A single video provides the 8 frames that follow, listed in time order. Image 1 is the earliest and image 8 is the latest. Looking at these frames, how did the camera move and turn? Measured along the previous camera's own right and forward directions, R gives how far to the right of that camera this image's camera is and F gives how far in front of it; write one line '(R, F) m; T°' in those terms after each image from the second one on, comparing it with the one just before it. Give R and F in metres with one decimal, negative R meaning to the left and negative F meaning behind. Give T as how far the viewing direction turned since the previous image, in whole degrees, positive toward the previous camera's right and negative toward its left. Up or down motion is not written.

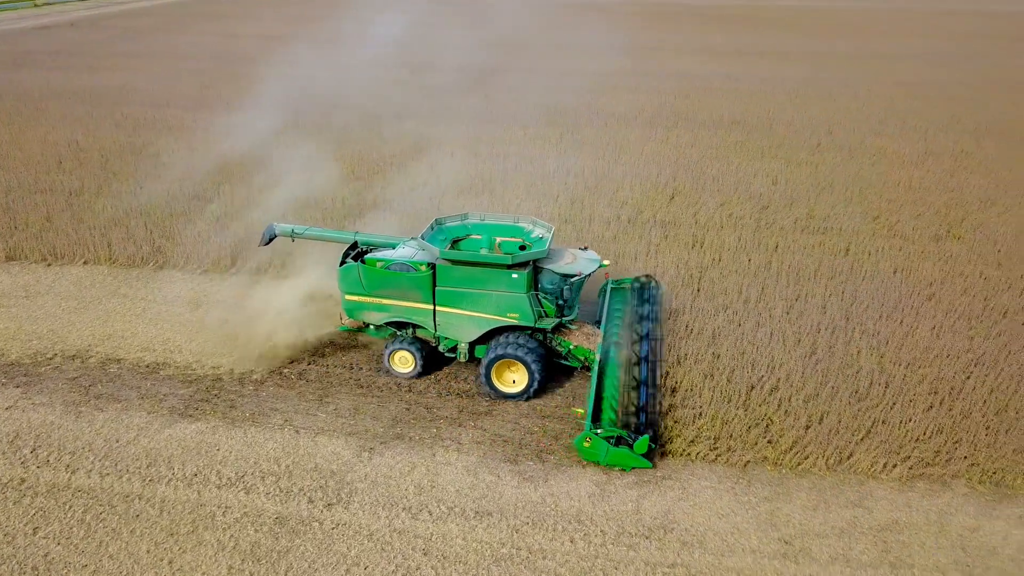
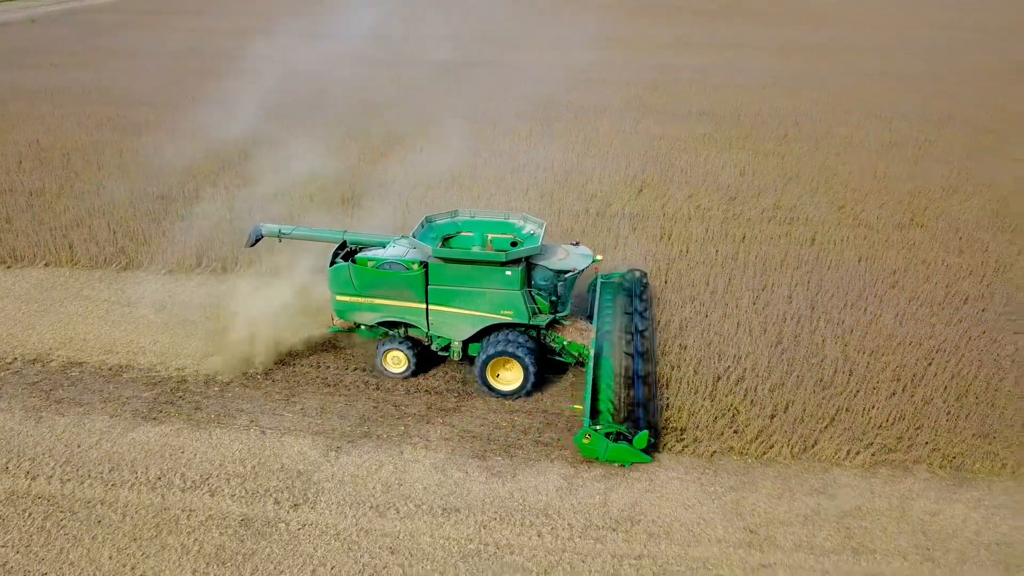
(+0.1, 0.0) m; +2°
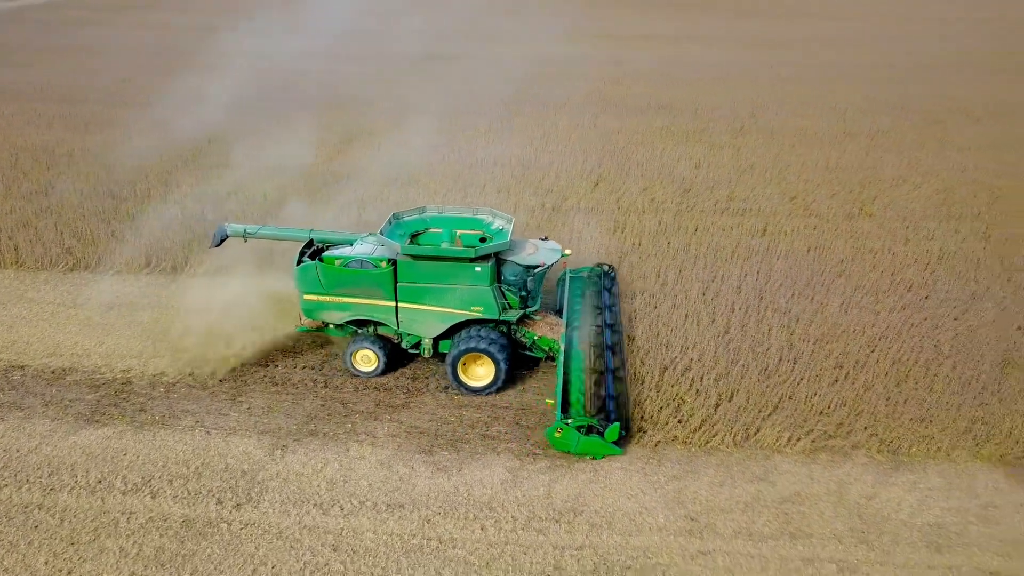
(+0.2, 0.0) m; +2°
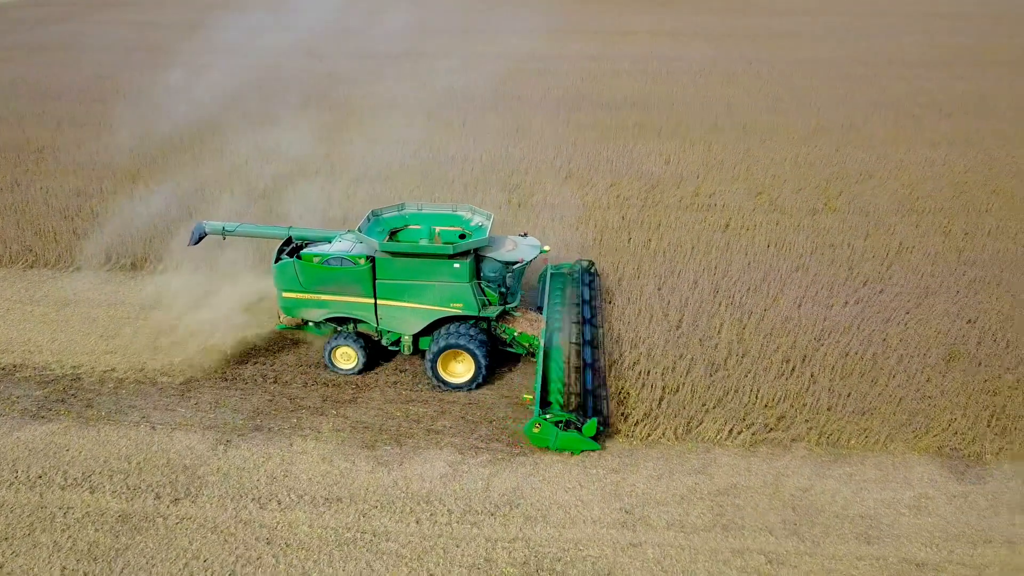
(+0.3, 0.0) m; 0°
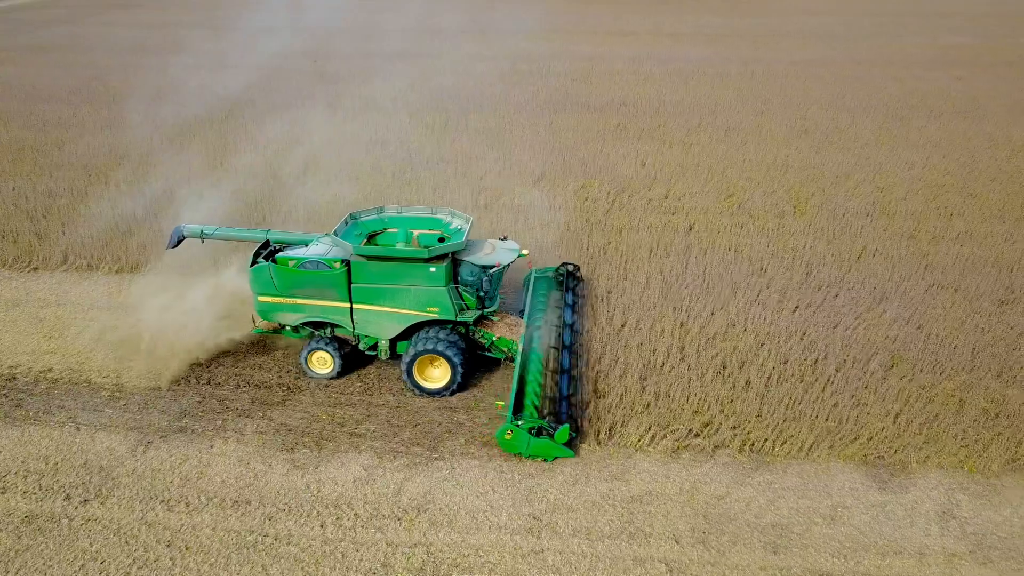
(+0.6, 0.0) m; -1°
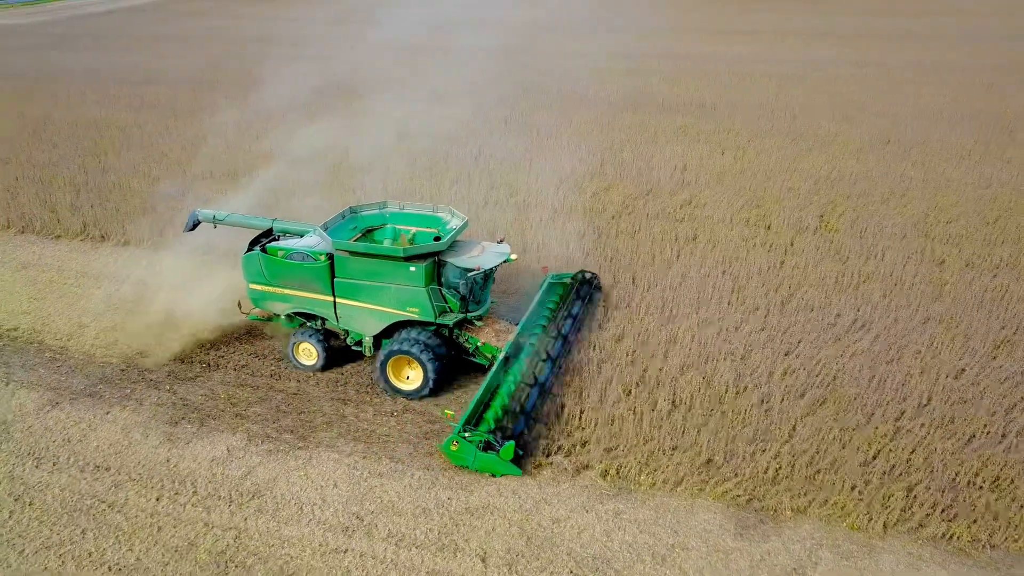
(+1.6, +0.3) m; -11°
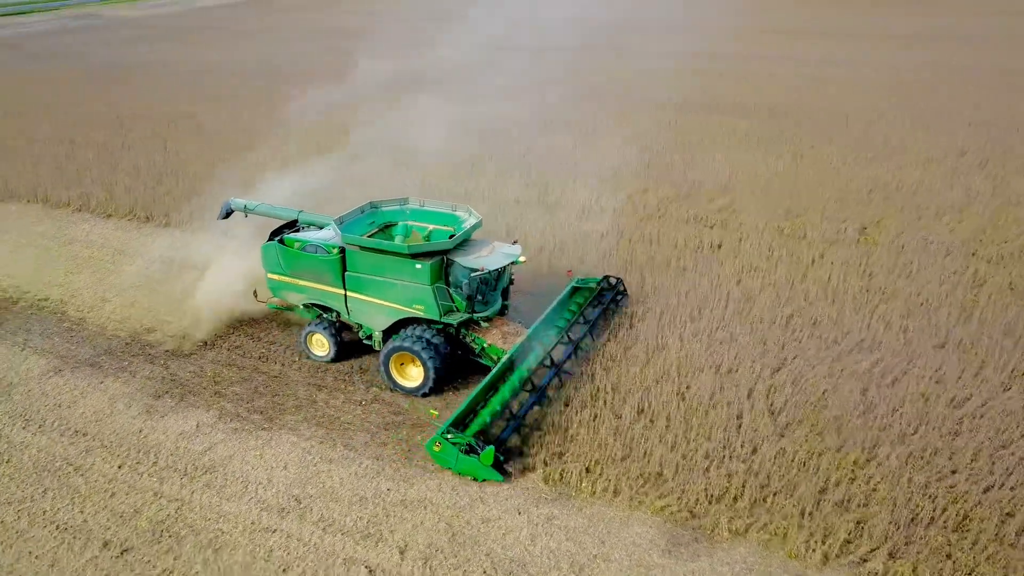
(+0.8, +0.1) m; -7°
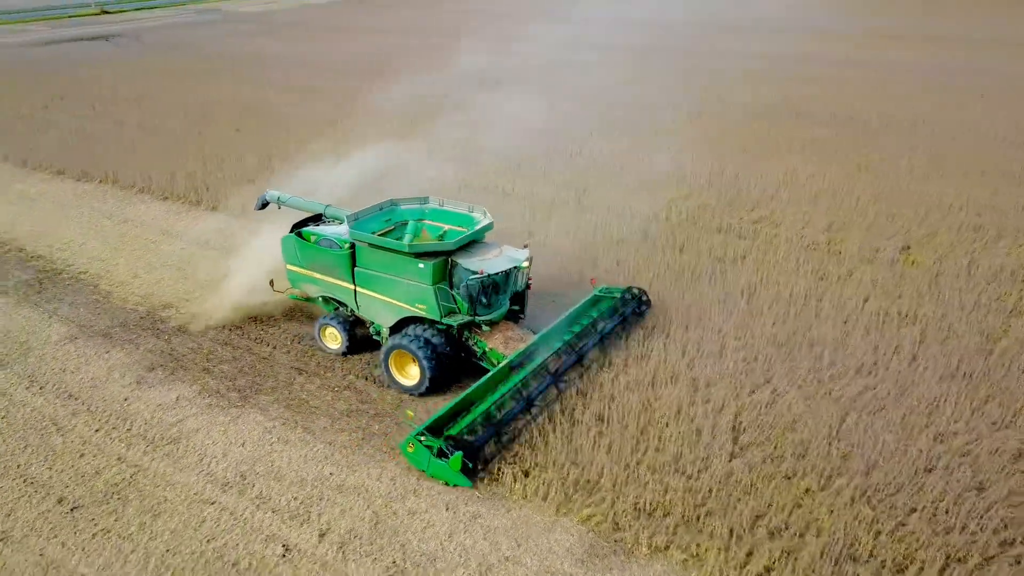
(+0.9, +0.1) m; -8°
